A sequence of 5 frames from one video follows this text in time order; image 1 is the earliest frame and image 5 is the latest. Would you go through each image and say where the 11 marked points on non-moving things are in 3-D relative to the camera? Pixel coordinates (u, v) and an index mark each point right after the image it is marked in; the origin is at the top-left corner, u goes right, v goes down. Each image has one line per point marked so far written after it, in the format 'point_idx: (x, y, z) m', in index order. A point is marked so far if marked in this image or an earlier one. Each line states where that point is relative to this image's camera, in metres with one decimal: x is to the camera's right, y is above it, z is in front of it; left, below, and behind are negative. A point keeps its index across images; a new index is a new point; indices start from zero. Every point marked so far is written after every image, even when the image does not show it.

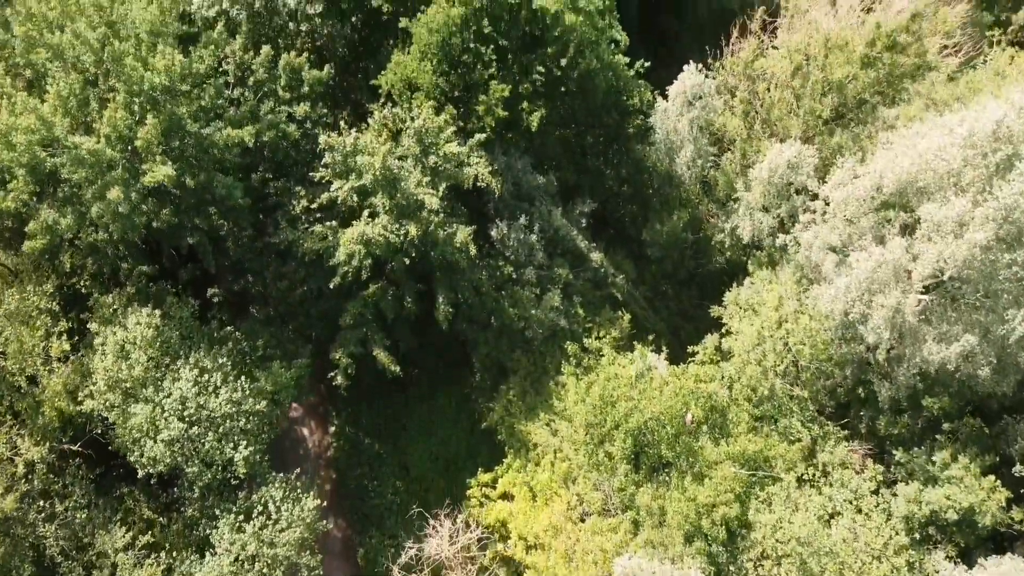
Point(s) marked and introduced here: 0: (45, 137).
0: (-10.8, +3.4, +16.8) m
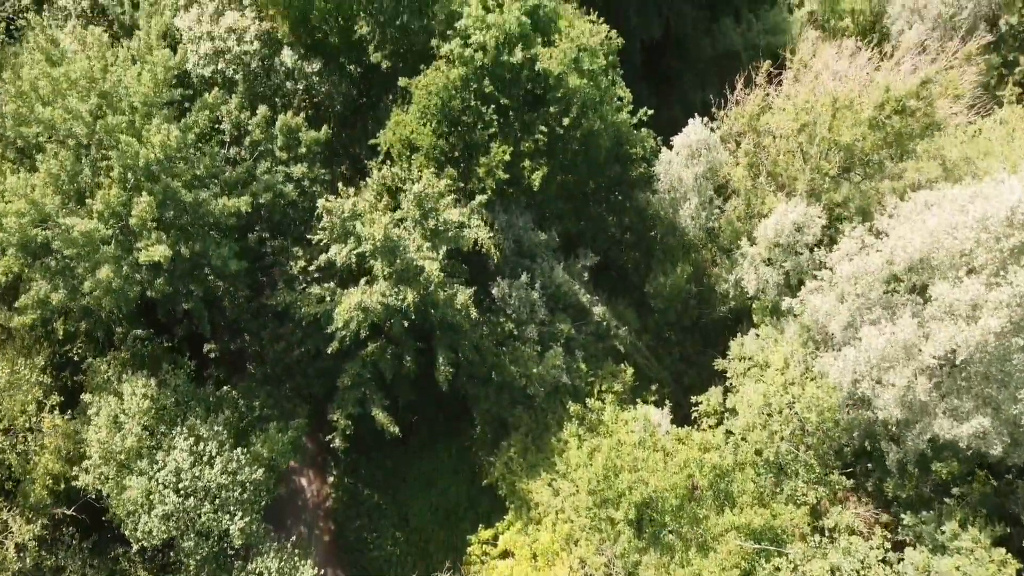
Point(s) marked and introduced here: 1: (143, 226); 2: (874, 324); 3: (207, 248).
0: (-10.7, +1.6, +16.4) m
1: (-8.5, +1.3, +16.9) m
2: (+9.0, -1.0, +18.1) m
3: (-7.8, +1.0, +18.6) m
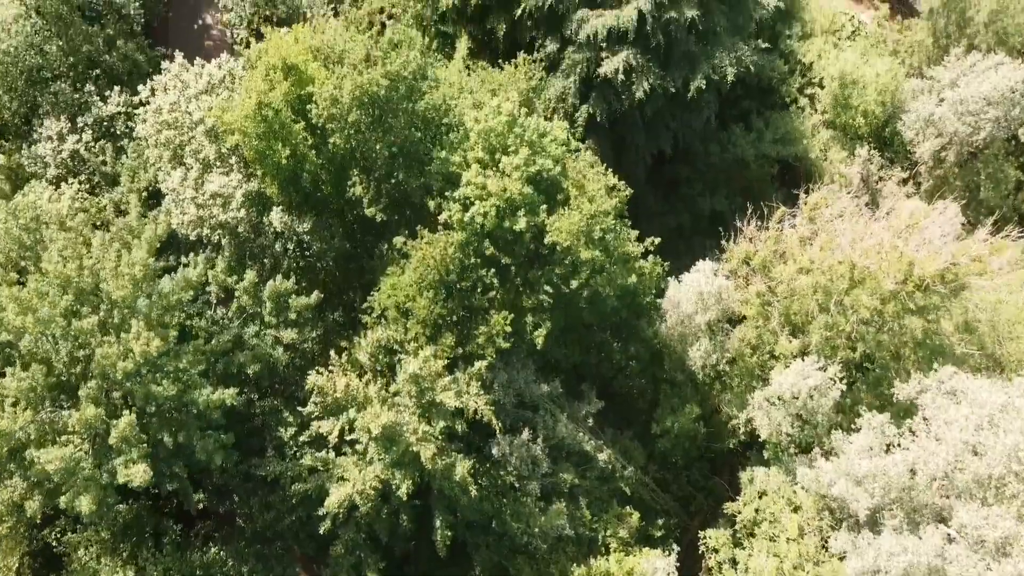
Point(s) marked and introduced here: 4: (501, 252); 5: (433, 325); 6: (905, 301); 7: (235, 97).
0: (-10.7, -3.1, +15.4) m
1: (-8.5, -3.3, +15.9) m
2: (+9.0, -5.6, +17.1) m
3: (-7.8, -3.7, +17.6) m
4: (-0.3, +1.0, +19.7) m
5: (-2.1, -1.0, +19.6) m
6: (+10.7, -0.4, +19.8) m
7: (-7.4, +5.1, +19.4) m
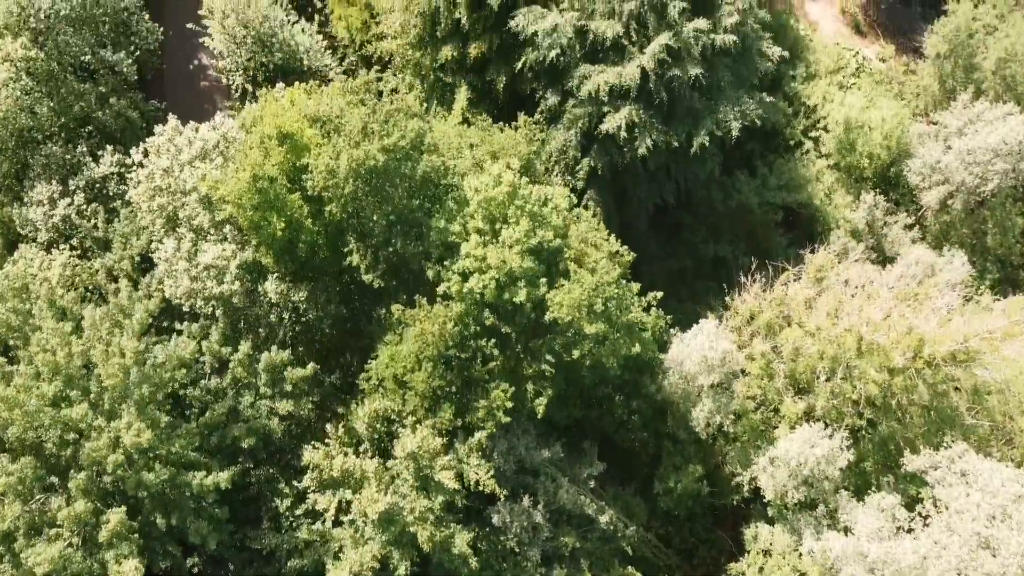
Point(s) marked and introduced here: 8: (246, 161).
0: (-10.7, -4.9, +15.0) m
1: (-8.5, -5.2, +15.5) m
2: (+9.1, -7.5, +16.7) m
3: (-7.8, -5.6, +17.2) m
4: (-0.3, -0.9, +19.3) m
5: (-2.1, -2.9, +19.2) m
6: (+10.7, -2.2, +19.4) m
7: (-7.4, +3.2, +19.0) m
8: (-6.7, +3.2, +18.3) m
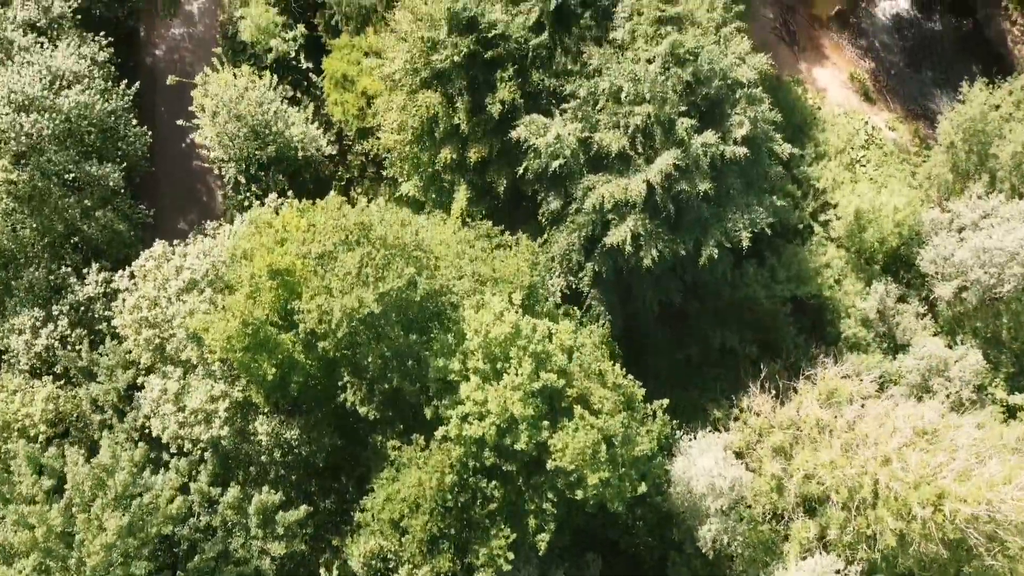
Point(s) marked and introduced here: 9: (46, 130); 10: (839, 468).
0: (-10.7, -8.5, +14.3) m
1: (-8.5, -8.7, +14.7) m
2: (+9.1, -11.0, +16.0) m
3: (-7.7, -9.1, +16.5) m
4: (-0.2, -4.4, +18.5) m
5: (-2.1, -6.4, +18.4) m
6: (+10.8, -5.7, +18.7) m
7: (-7.3, -0.3, +18.2) m
8: (-6.7, -0.3, +17.5) m
9: (-12.7, +4.3, +19.9) m
10: (+8.9, -4.7, +19.8) m
